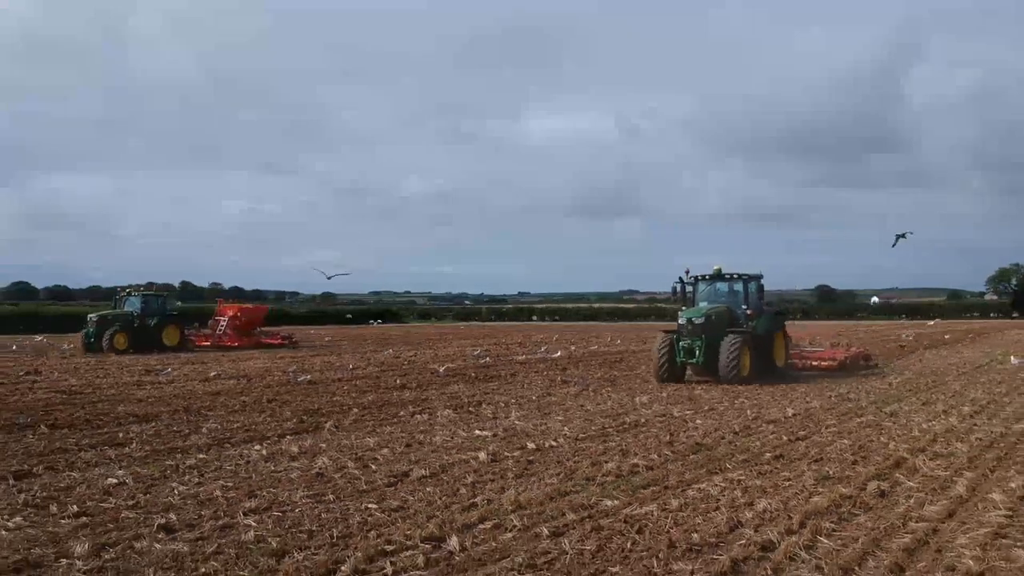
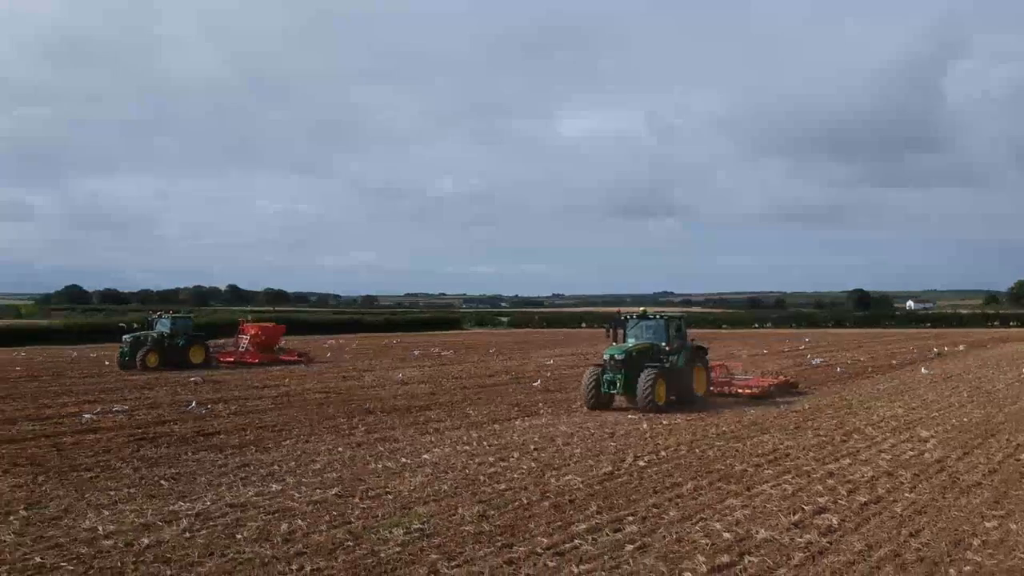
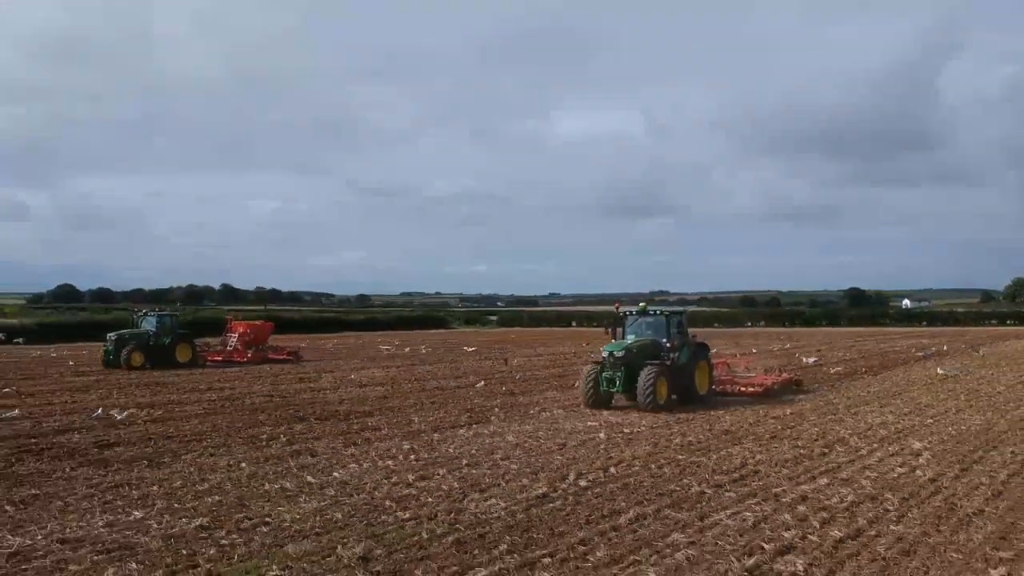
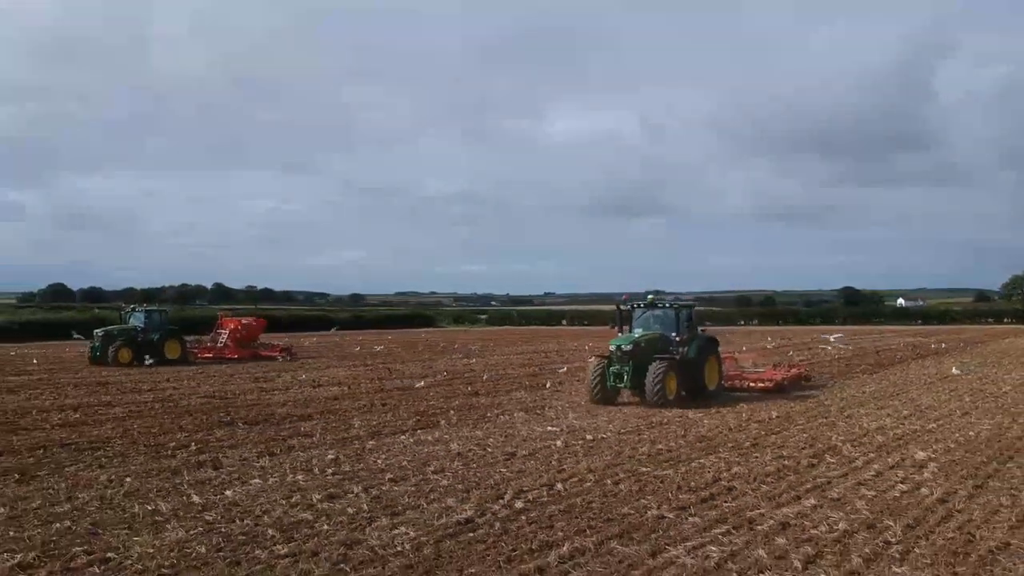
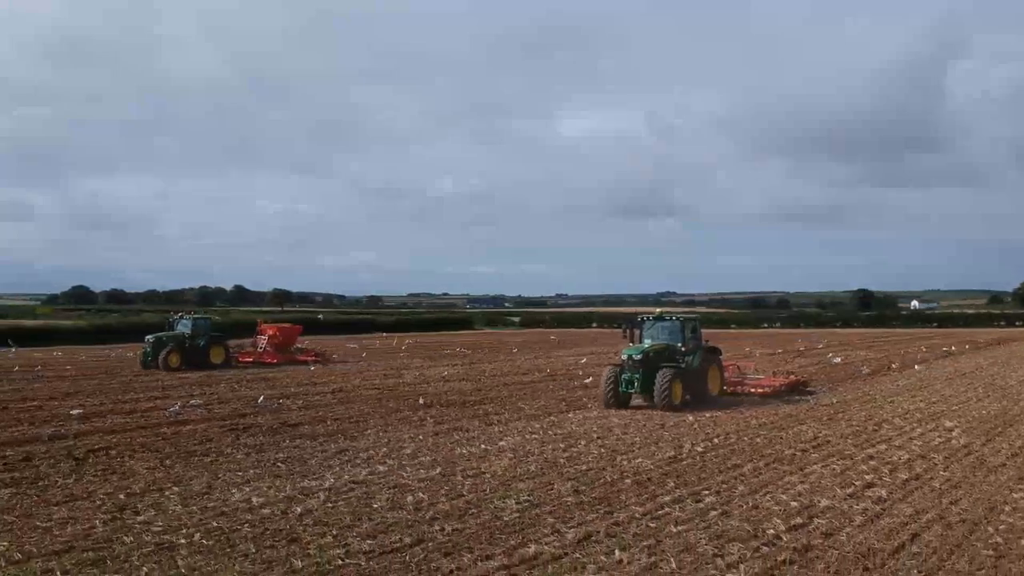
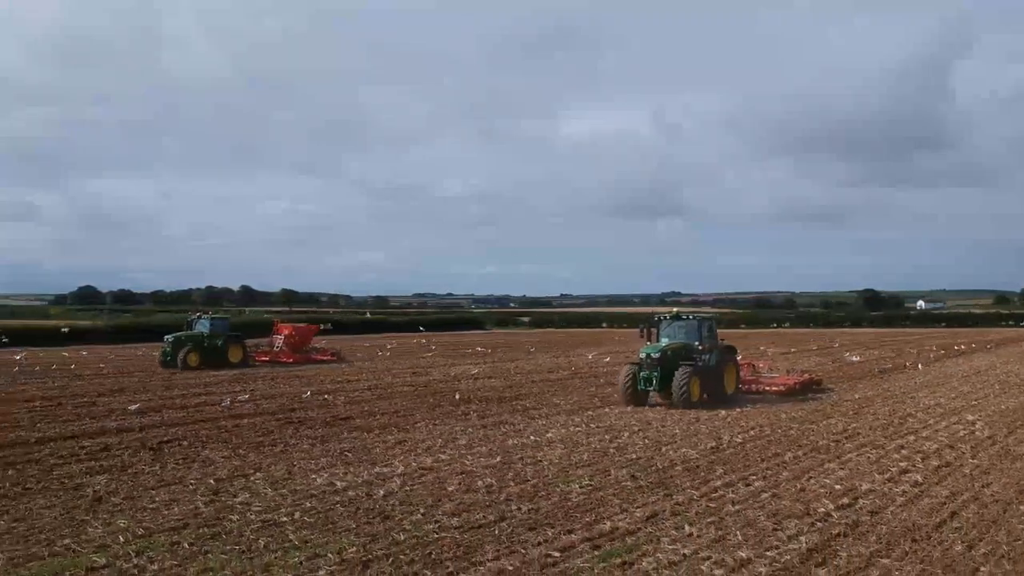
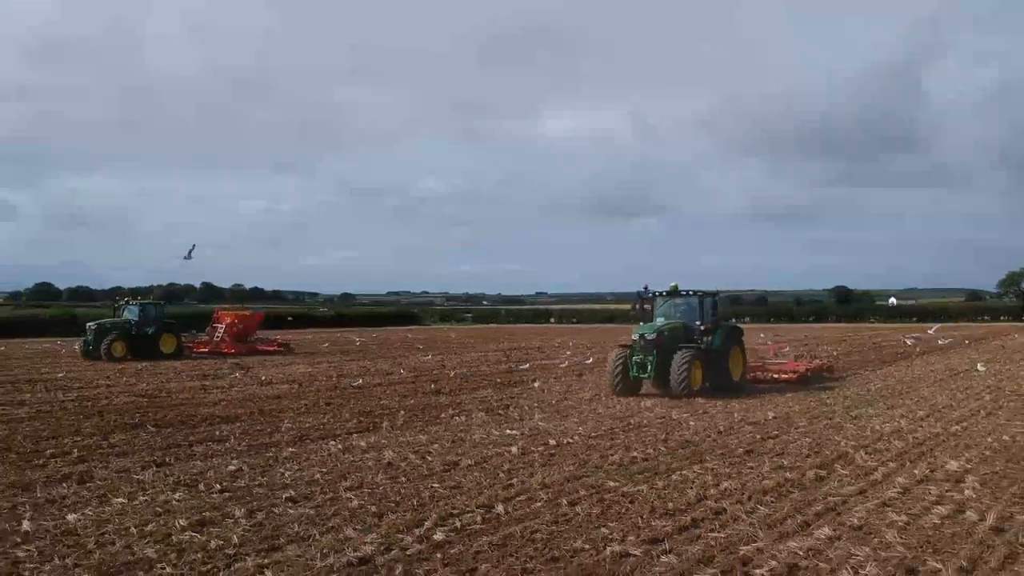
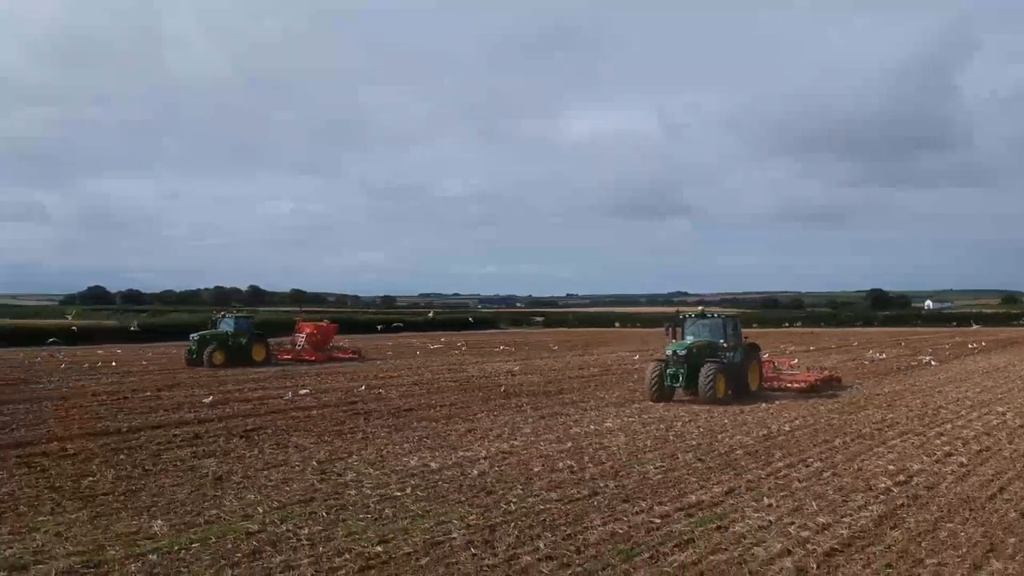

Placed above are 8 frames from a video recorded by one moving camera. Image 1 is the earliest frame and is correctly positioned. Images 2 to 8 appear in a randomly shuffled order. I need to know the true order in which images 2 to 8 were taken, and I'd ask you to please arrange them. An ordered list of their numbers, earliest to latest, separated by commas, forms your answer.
7, 4, 3, 2, 5, 6, 8
